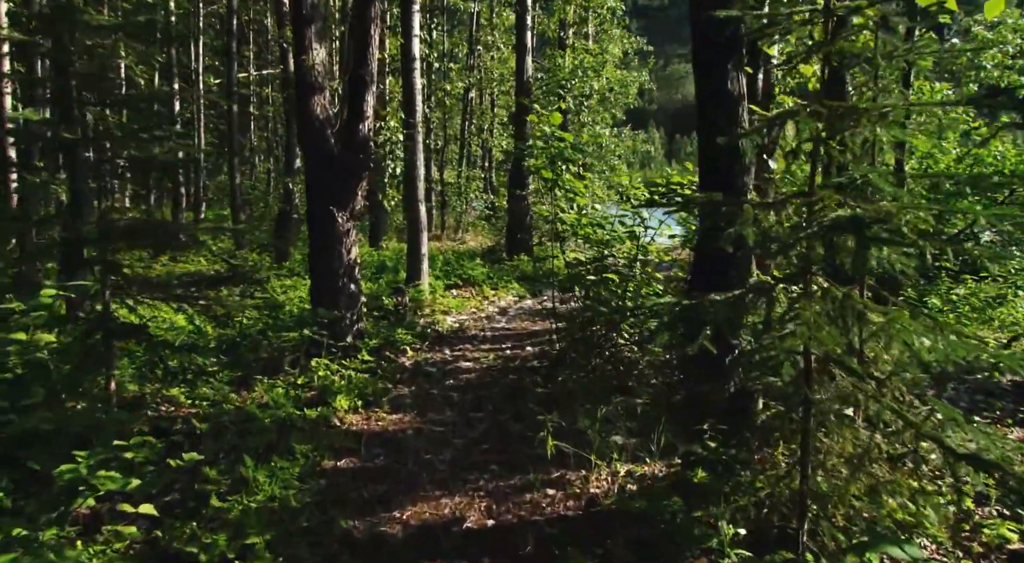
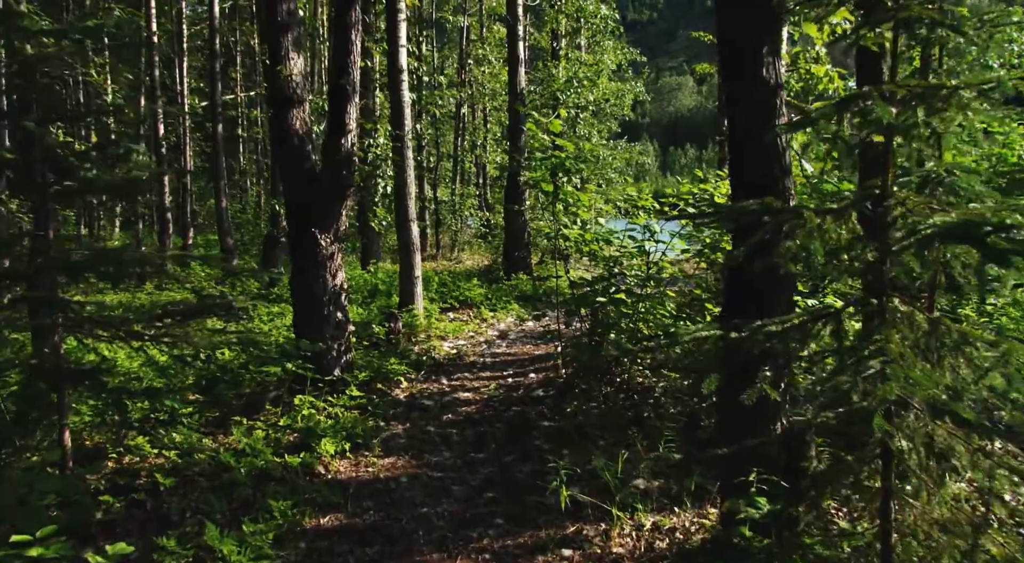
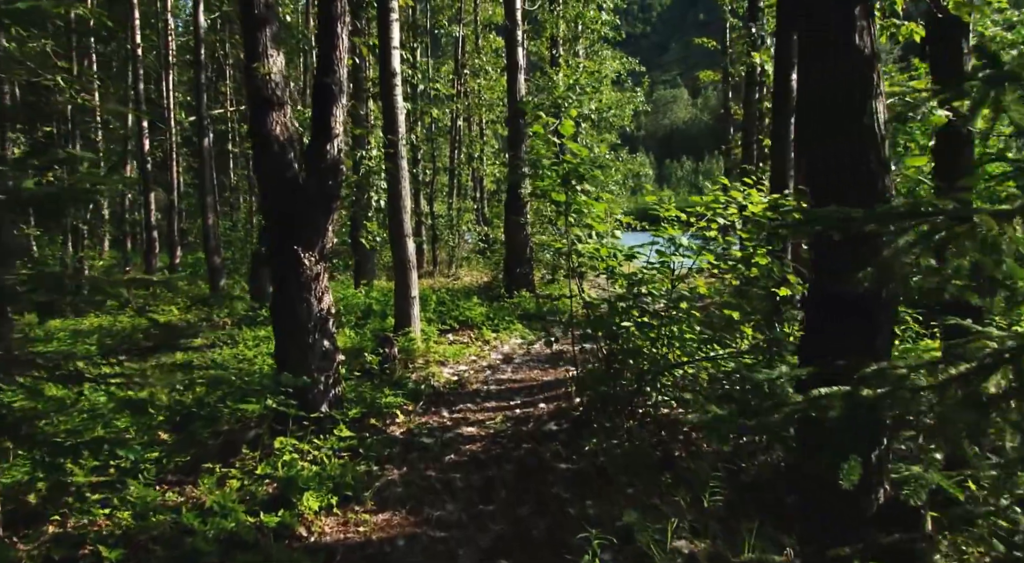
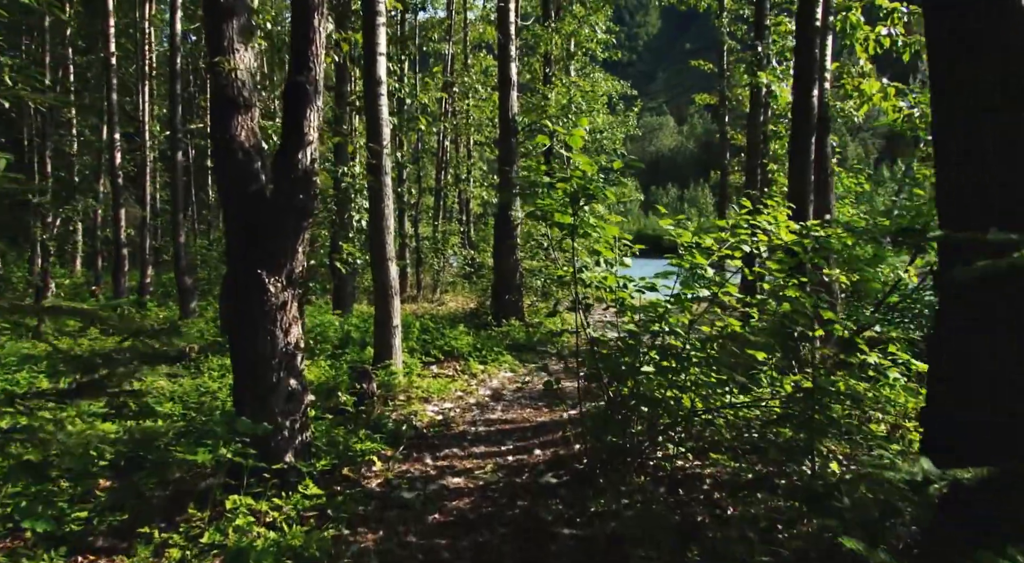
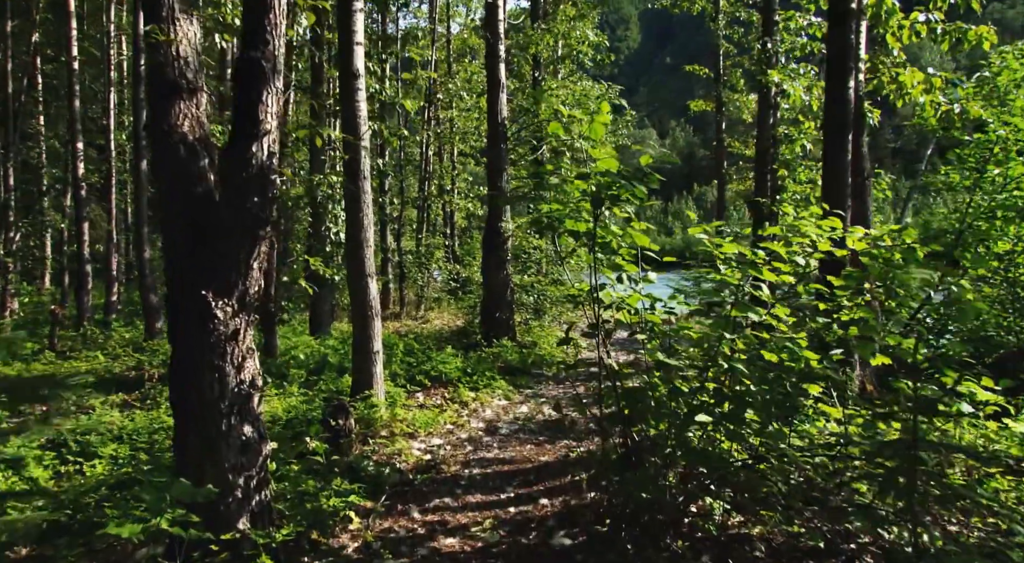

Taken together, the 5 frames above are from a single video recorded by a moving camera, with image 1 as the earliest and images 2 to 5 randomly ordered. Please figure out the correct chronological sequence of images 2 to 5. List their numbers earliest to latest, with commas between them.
2, 3, 4, 5
